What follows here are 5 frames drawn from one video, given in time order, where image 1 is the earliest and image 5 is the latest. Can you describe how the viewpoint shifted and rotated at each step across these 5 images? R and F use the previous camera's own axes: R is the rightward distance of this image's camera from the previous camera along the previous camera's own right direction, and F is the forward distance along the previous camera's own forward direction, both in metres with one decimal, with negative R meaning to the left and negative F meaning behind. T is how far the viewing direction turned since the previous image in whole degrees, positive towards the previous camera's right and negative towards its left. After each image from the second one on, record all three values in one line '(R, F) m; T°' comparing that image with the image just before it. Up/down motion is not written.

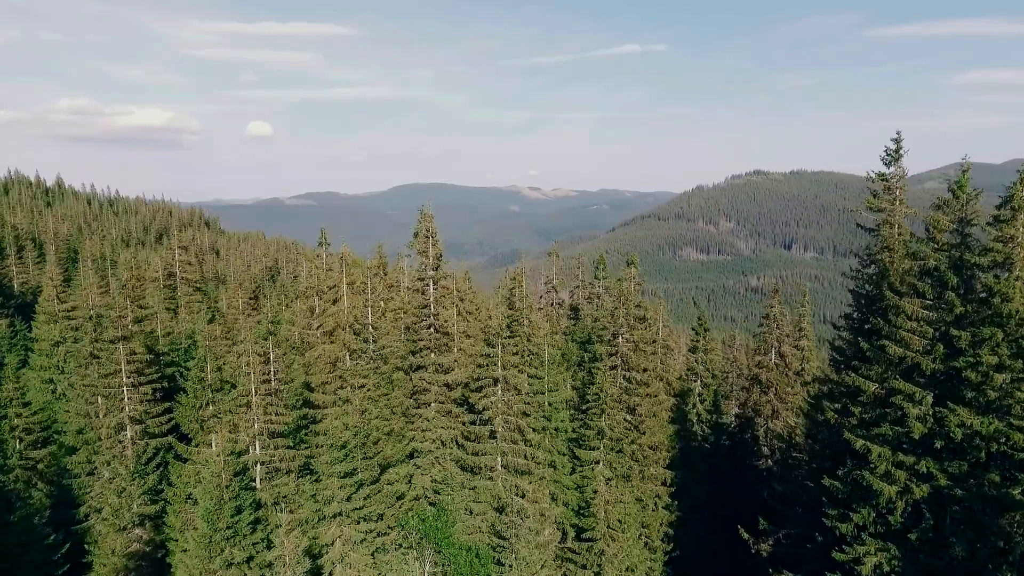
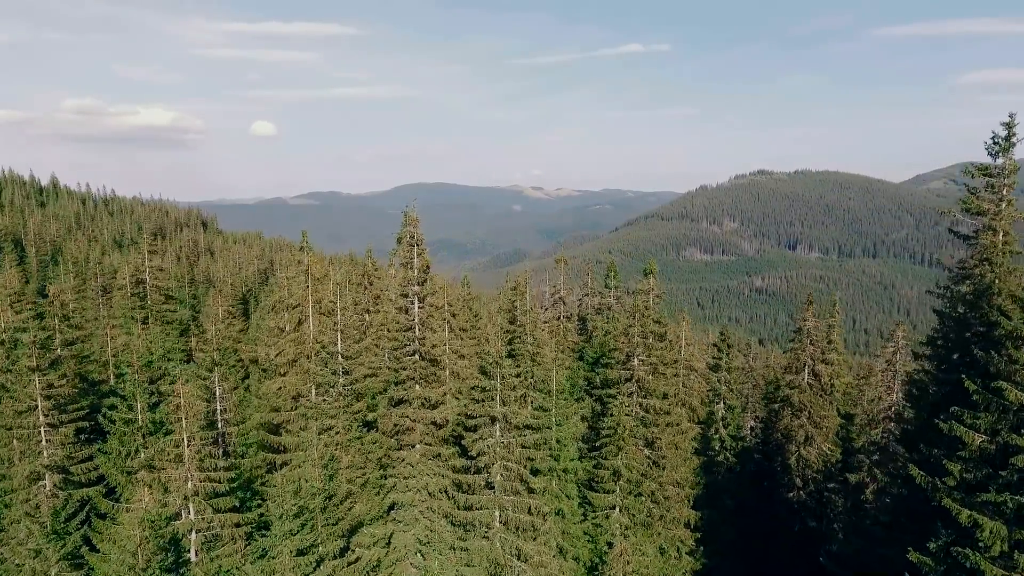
(+0.1, +5.4) m; 0°
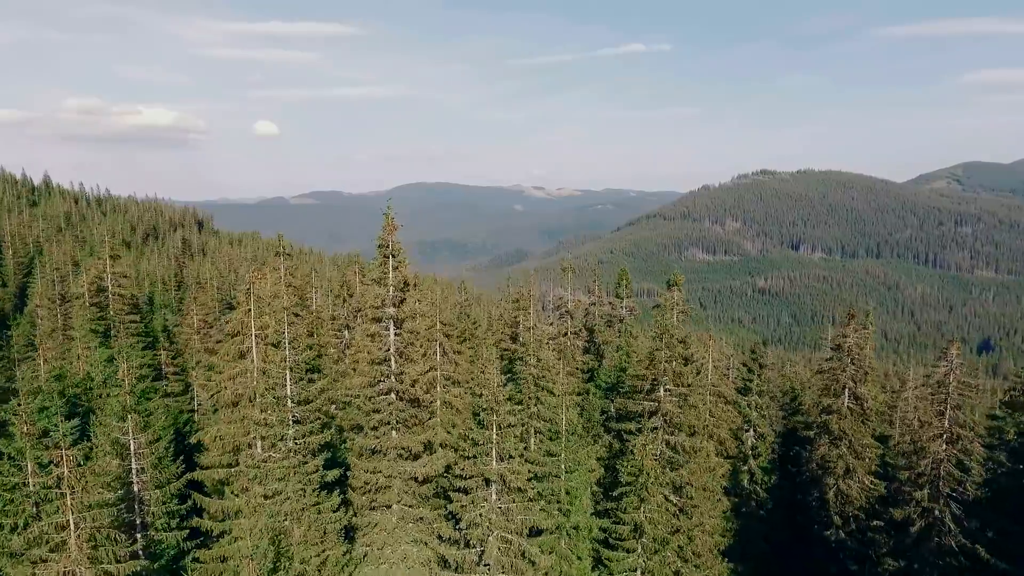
(0.0, +5.3) m; 0°
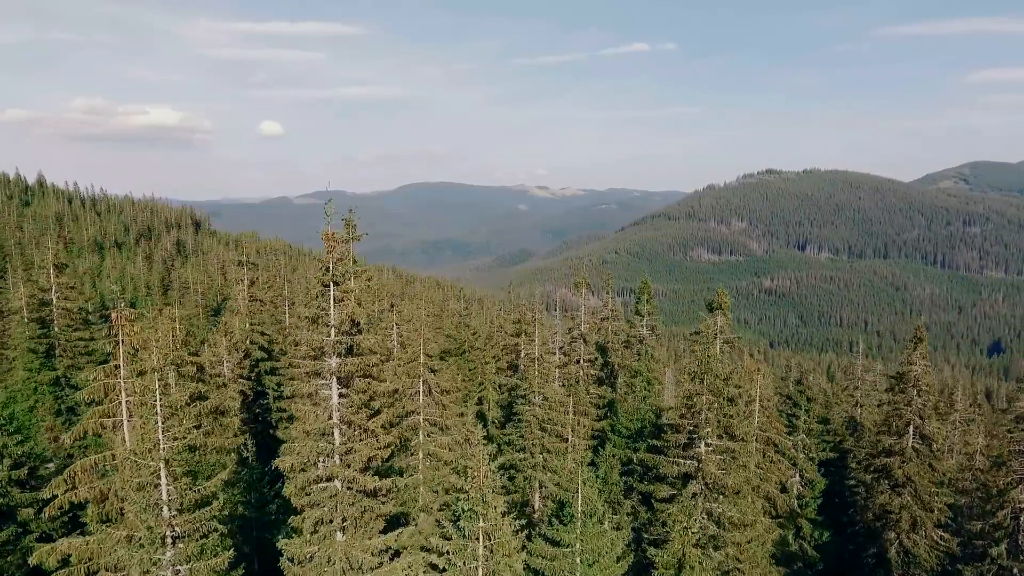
(+0.2, +6.4) m; 0°
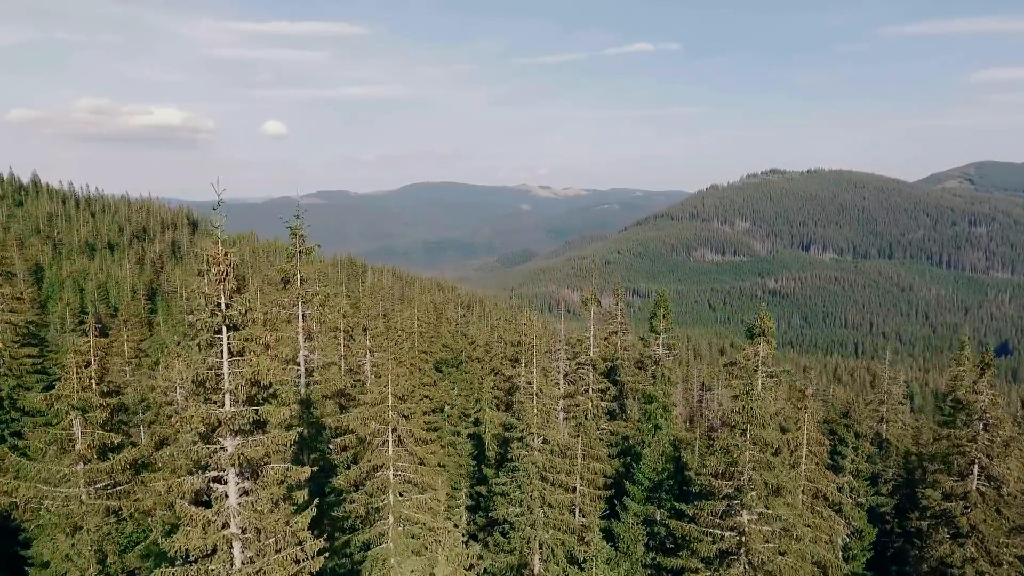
(+0.3, +4.8) m; 0°
